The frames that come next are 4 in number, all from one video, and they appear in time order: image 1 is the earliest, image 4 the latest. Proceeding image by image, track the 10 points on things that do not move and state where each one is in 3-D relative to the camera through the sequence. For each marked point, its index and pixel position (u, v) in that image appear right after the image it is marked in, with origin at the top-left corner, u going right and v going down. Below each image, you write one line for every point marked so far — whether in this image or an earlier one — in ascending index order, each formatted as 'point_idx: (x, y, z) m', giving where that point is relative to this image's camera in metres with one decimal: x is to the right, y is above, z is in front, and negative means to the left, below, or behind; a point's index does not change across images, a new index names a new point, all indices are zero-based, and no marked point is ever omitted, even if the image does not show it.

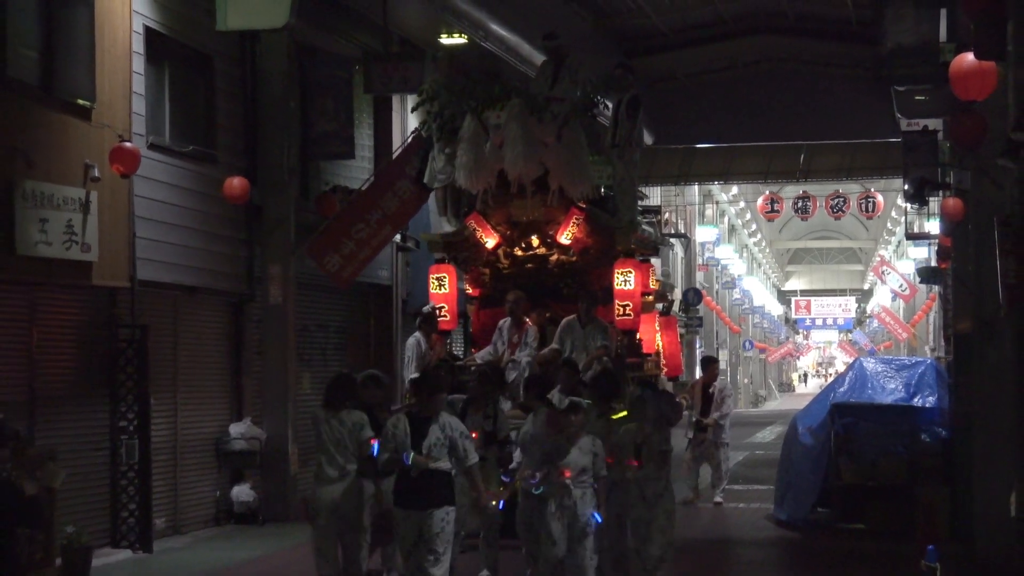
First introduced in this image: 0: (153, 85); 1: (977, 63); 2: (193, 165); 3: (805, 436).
0: (-4.0, +2.2, +13.0) m
1: (+4.1, +2.0, +10.0) m
2: (-3.7, +1.4, +13.5) m
3: (+3.1, -1.6, +13.0) m
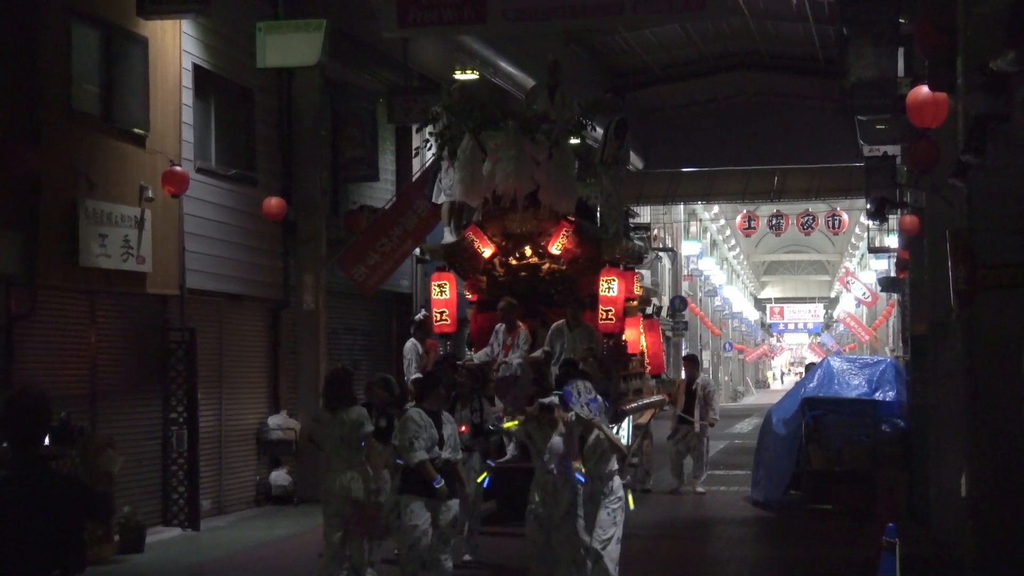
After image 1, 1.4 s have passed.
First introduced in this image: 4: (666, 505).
0: (-3.9, +2.1, +14.5) m
1: (+4.1, +1.9, +11.3) m
2: (-3.6, +1.3, +14.9) m
3: (+3.2, -1.7, +14.2) m
4: (+1.8, -2.6, +14.0) m
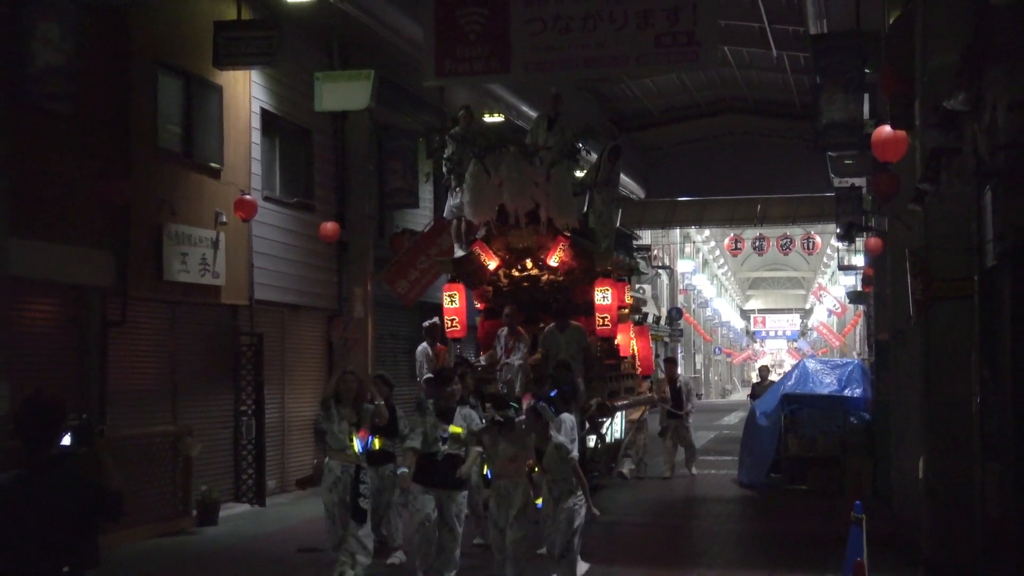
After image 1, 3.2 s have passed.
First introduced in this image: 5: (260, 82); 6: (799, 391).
0: (-3.5, +2.0, +16.6) m
1: (+4.3, +1.8, +13.2) m
2: (-3.2, +1.2, +17.0) m
3: (+3.6, -1.9, +16.1) m
4: (+2.1, -2.8, +15.9) m
5: (-3.5, +2.9, +16.2) m
6: (+4.2, -1.5, +16.8) m
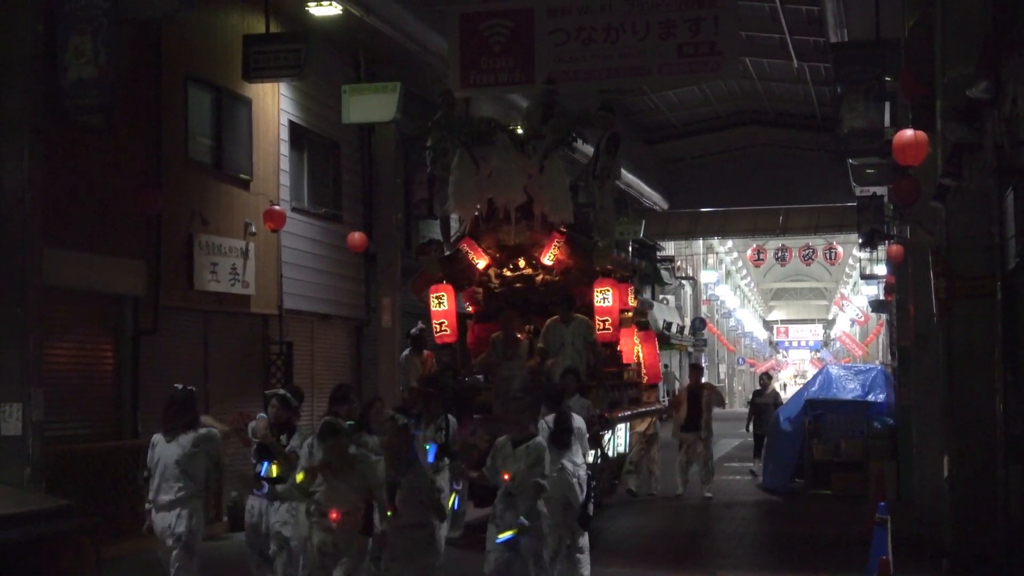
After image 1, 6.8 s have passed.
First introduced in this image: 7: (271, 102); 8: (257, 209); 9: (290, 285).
0: (-3.2, +1.9, +16.9) m
1: (+4.6, +1.7, +13.3) m
2: (-2.9, +1.0, +17.3) m
3: (+3.9, -1.9, +16.3) m
4: (+2.5, -2.9, +16.1) m
5: (-3.2, +2.8, +16.5) m
6: (+4.5, -1.6, +16.9) m
7: (-3.4, +2.6, +16.1) m
8: (-3.5, +1.1, +15.7) m
9: (-3.2, +0.1, +16.3) m
